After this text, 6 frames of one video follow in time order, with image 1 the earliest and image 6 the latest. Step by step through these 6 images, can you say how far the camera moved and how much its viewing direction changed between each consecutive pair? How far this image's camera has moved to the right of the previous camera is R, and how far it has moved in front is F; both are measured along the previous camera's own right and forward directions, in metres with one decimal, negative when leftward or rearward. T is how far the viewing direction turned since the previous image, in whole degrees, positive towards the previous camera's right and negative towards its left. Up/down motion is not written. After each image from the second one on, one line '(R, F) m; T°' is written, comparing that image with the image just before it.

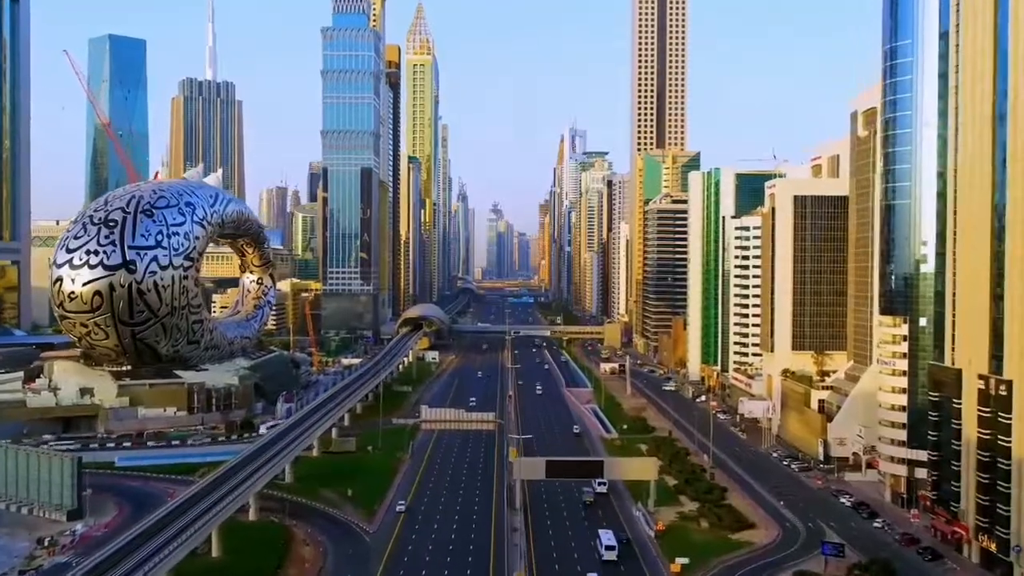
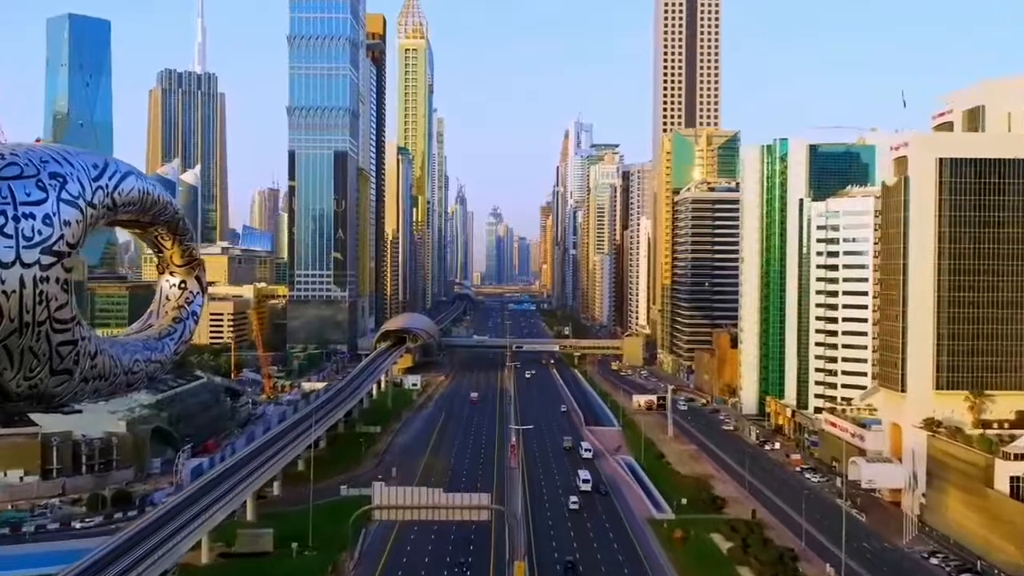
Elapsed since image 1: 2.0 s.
(-0.2, +23.4) m; 0°
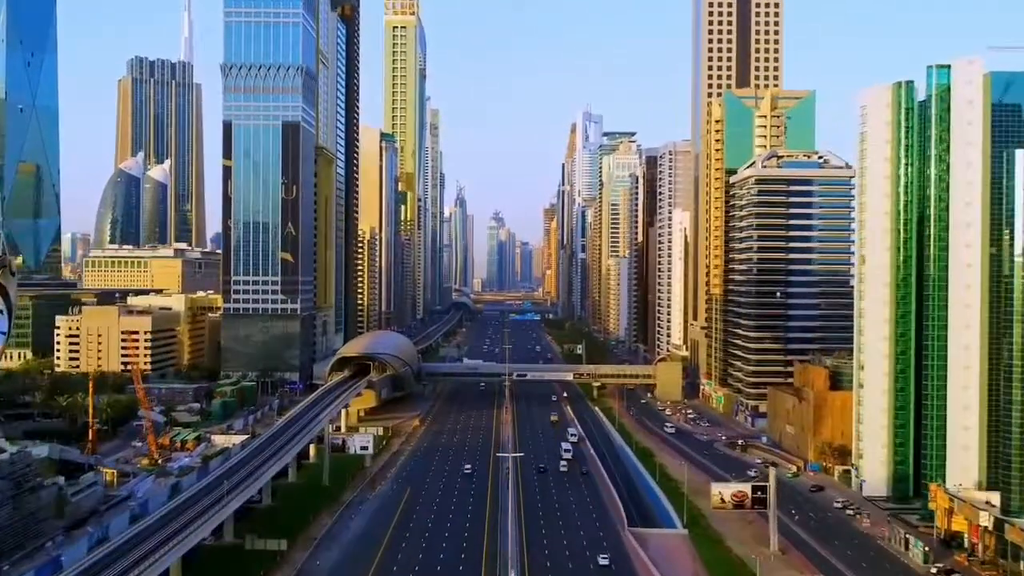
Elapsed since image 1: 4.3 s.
(+0.2, +28.4) m; 0°
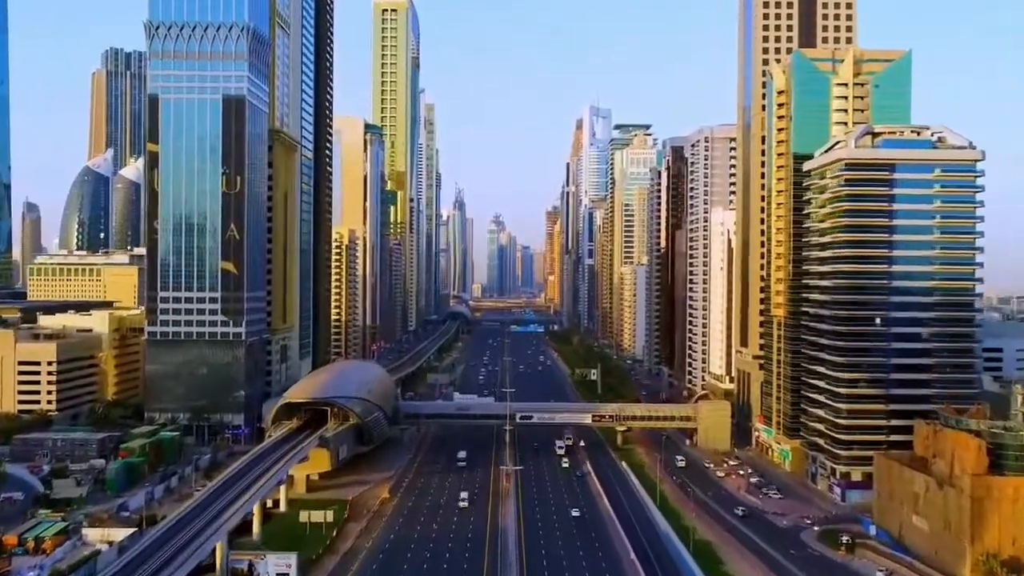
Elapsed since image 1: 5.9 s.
(-0.1, +20.5) m; 0°
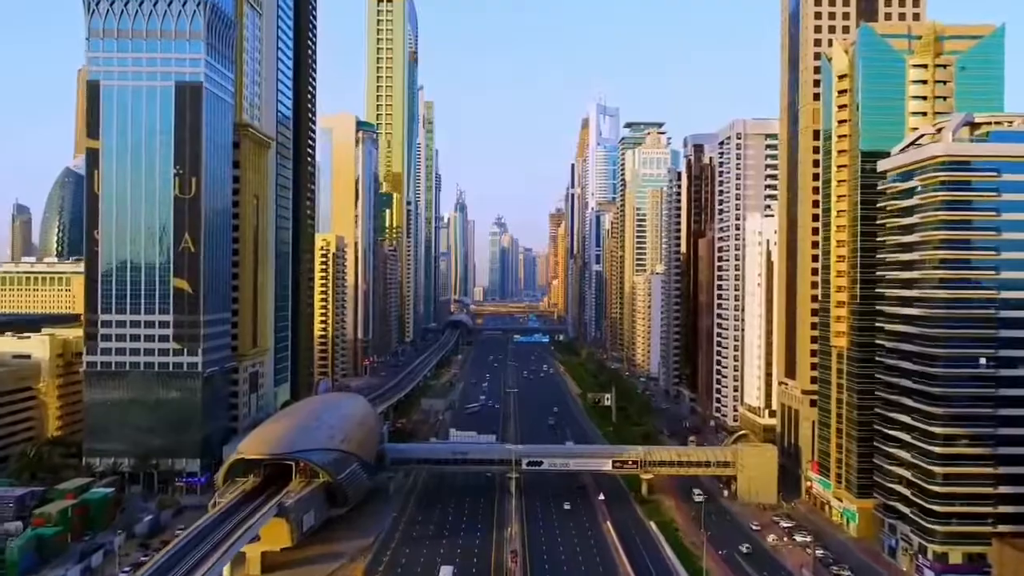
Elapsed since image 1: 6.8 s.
(-0.2, +11.8) m; 0°
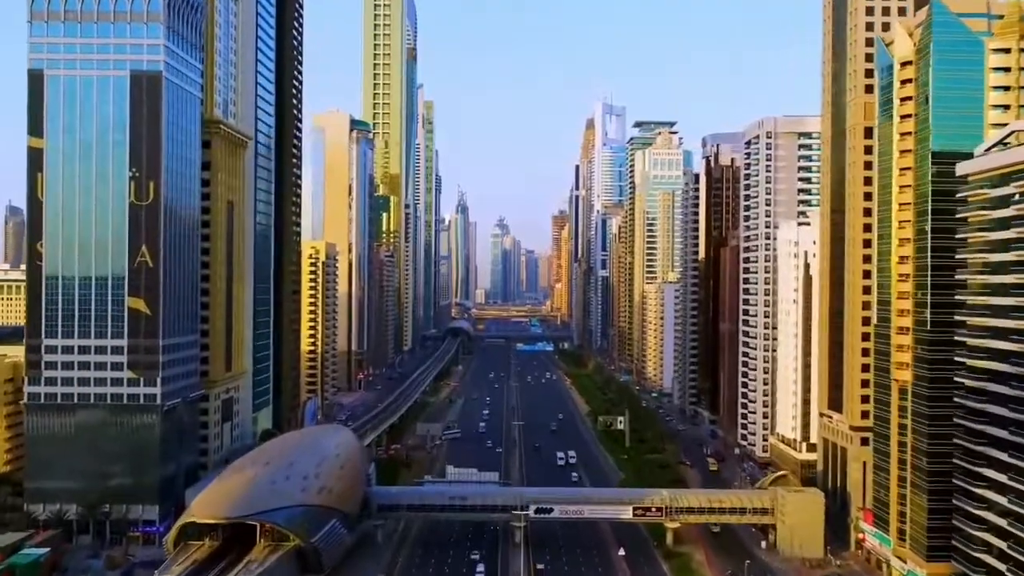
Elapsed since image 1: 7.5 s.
(-0.2, +8.4) m; 0°
